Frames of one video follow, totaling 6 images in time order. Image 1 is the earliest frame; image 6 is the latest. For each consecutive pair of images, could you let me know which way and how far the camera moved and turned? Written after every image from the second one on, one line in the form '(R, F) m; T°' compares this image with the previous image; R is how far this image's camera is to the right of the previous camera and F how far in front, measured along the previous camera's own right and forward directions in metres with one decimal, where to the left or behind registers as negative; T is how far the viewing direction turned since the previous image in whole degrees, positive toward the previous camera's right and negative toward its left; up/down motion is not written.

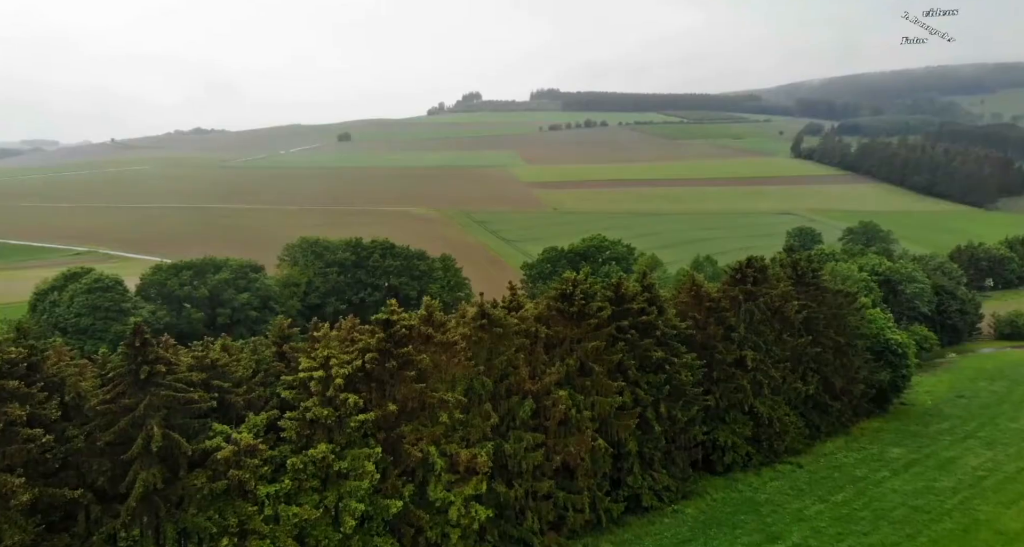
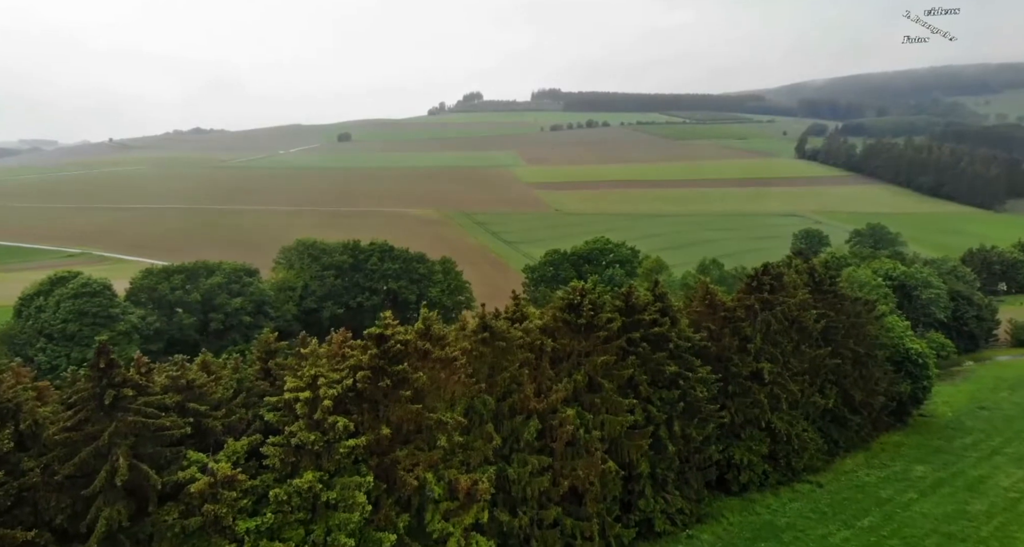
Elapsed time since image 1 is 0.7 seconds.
(-0.1, +1.9) m; 0°
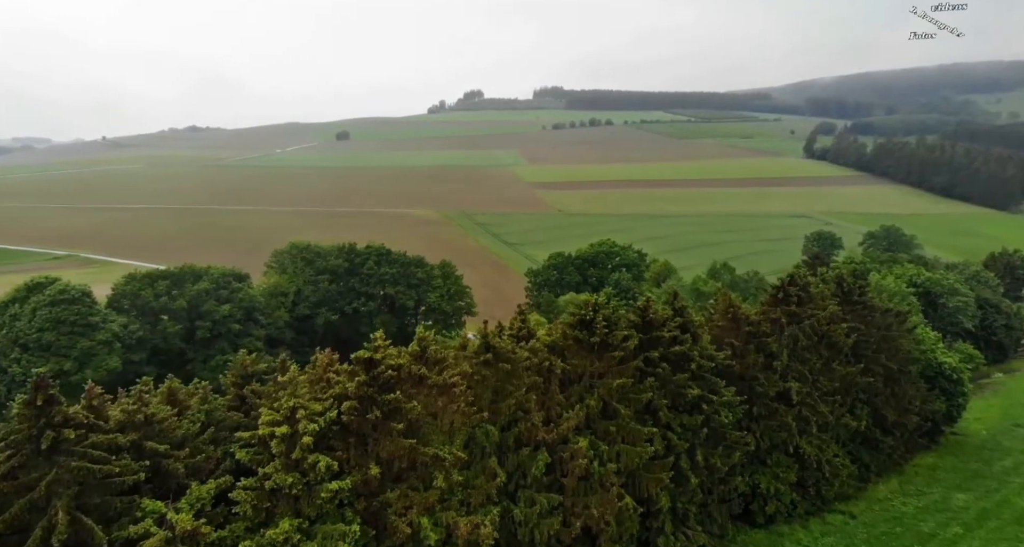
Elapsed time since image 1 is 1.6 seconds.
(-0.2, +2.8) m; 0°
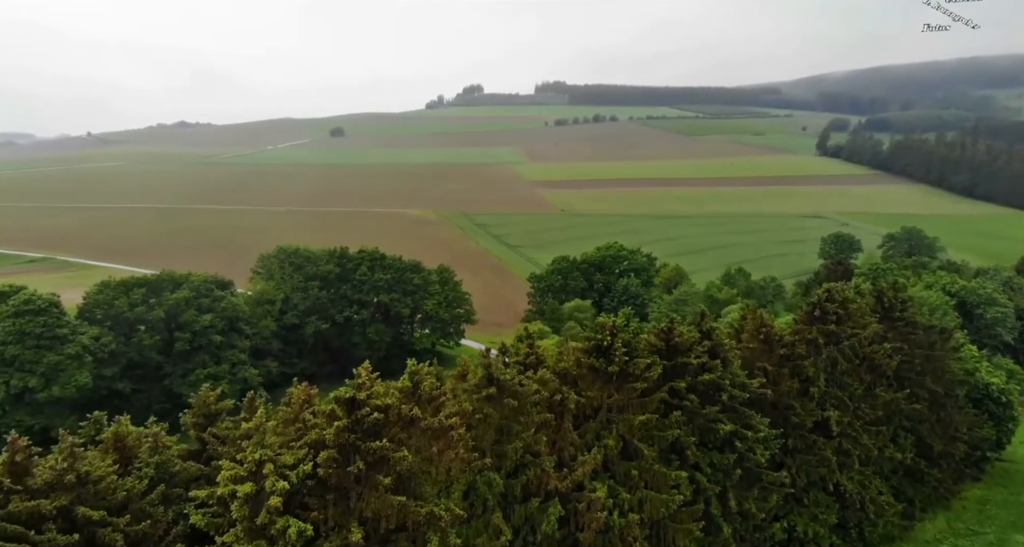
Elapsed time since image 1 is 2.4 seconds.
(-0.2, +3.6) m; 0°
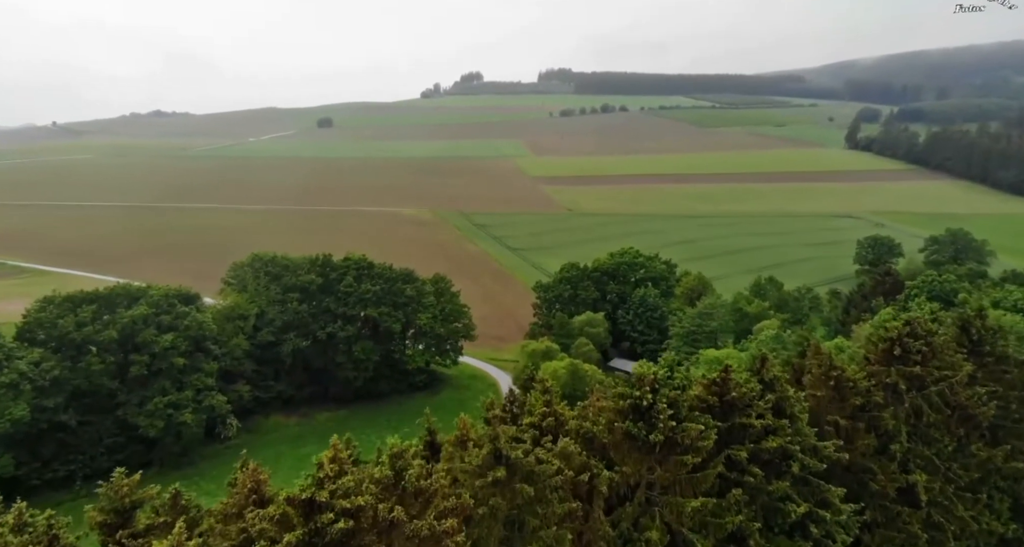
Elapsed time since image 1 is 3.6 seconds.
(-0.4, +6.2) m; 0°
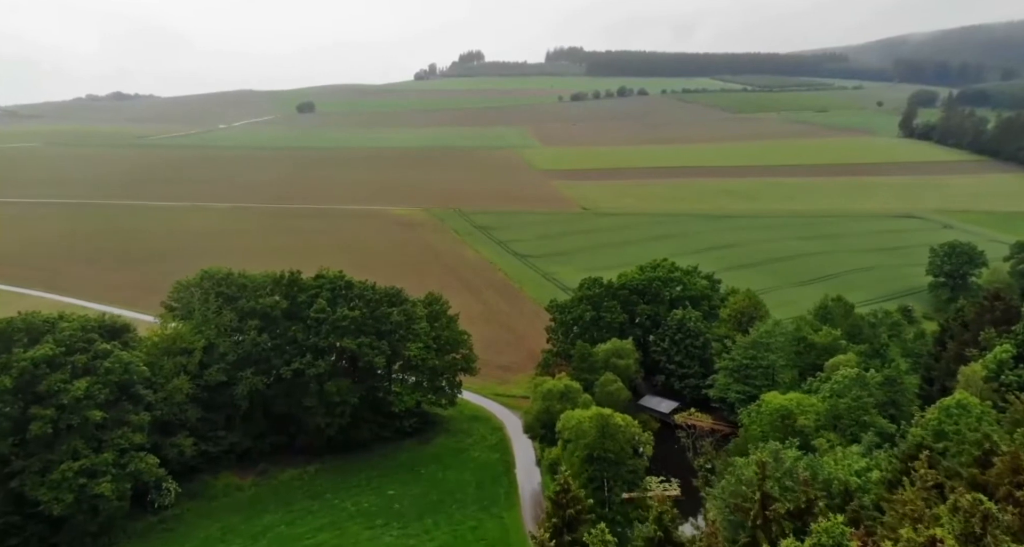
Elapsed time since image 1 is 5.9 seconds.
(-0.5, +9.6) m; 0°
